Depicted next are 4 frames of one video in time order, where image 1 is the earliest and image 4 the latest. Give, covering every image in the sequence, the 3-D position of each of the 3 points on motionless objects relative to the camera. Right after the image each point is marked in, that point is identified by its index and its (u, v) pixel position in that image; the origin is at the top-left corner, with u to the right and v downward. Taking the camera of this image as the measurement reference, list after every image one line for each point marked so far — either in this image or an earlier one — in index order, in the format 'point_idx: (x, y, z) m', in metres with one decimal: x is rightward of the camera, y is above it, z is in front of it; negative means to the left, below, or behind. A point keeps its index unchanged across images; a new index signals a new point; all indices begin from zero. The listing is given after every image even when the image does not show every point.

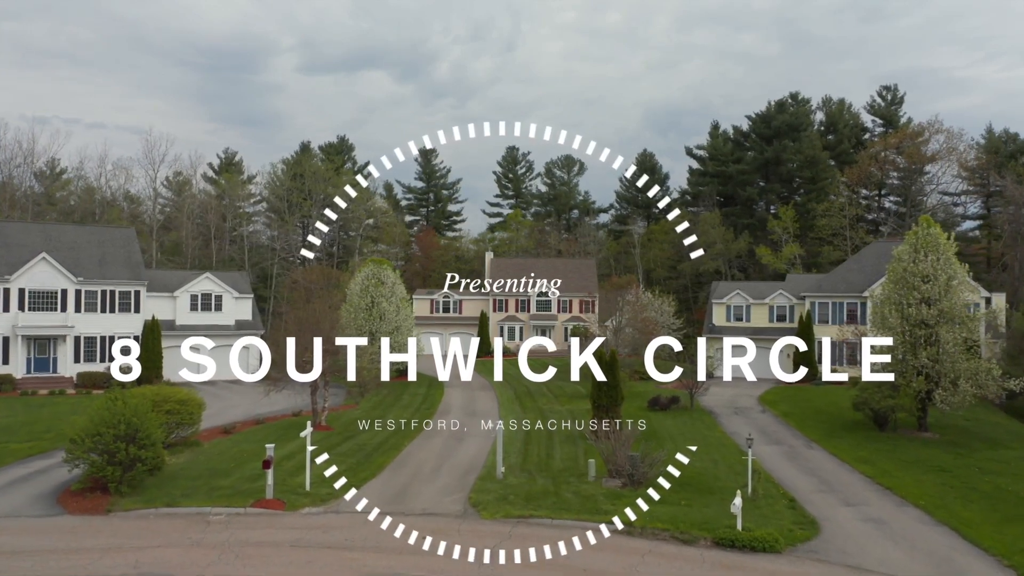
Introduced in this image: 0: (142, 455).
0: (-9.5, -4.3, +18.2) m
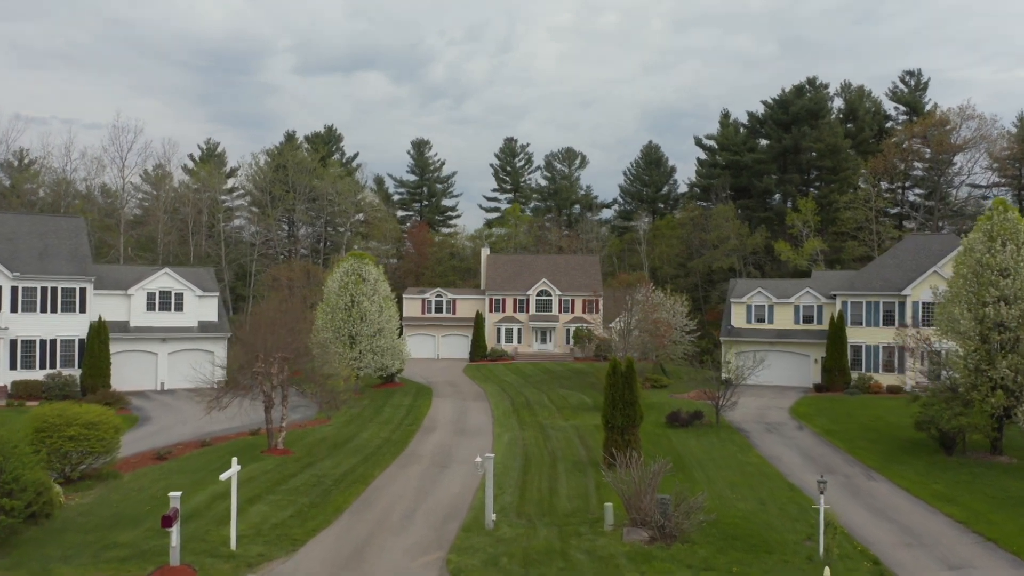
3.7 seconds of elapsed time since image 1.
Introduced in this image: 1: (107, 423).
0: (-9.6, -4.1, +13.6) m
1: (-10.6, -3.5, +18.6) m
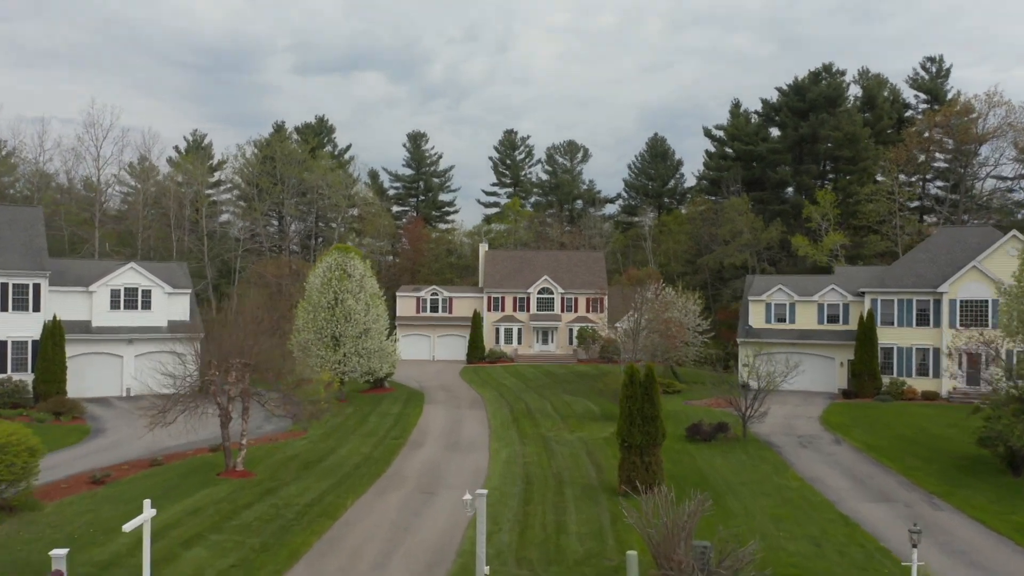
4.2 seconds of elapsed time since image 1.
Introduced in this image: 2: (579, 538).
0: (-9.7, -4.0, +10.4) m
1: (-10.6, -3.4, +15.3) m
2: (+1.3, -5.1, +14.6) m
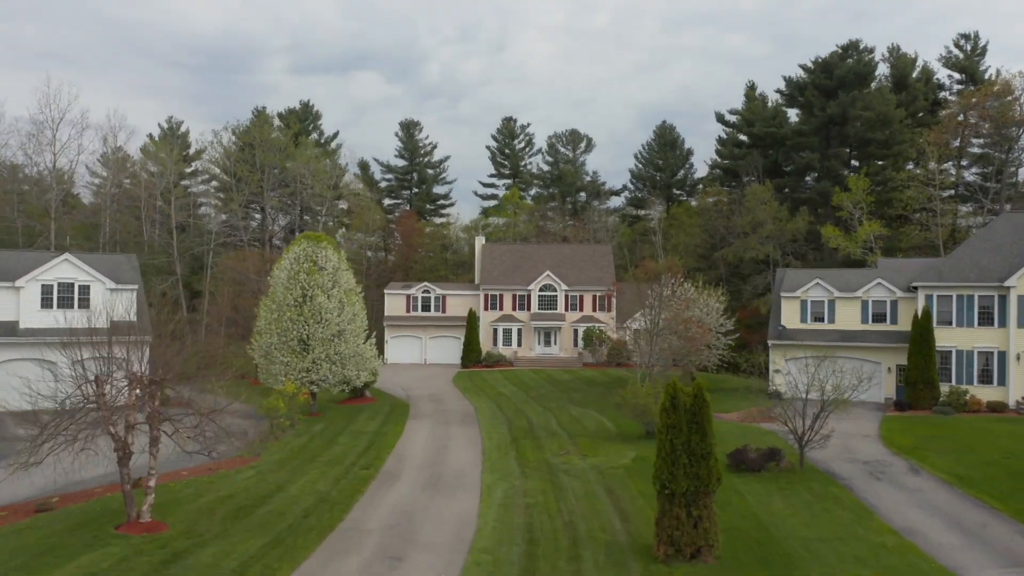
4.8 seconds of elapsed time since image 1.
0: (-9.7, -3.8, +5.5) m
1: (-10.7, -3.2, +10.5) m
2: (+1.3, -4.9, +9.8) m
